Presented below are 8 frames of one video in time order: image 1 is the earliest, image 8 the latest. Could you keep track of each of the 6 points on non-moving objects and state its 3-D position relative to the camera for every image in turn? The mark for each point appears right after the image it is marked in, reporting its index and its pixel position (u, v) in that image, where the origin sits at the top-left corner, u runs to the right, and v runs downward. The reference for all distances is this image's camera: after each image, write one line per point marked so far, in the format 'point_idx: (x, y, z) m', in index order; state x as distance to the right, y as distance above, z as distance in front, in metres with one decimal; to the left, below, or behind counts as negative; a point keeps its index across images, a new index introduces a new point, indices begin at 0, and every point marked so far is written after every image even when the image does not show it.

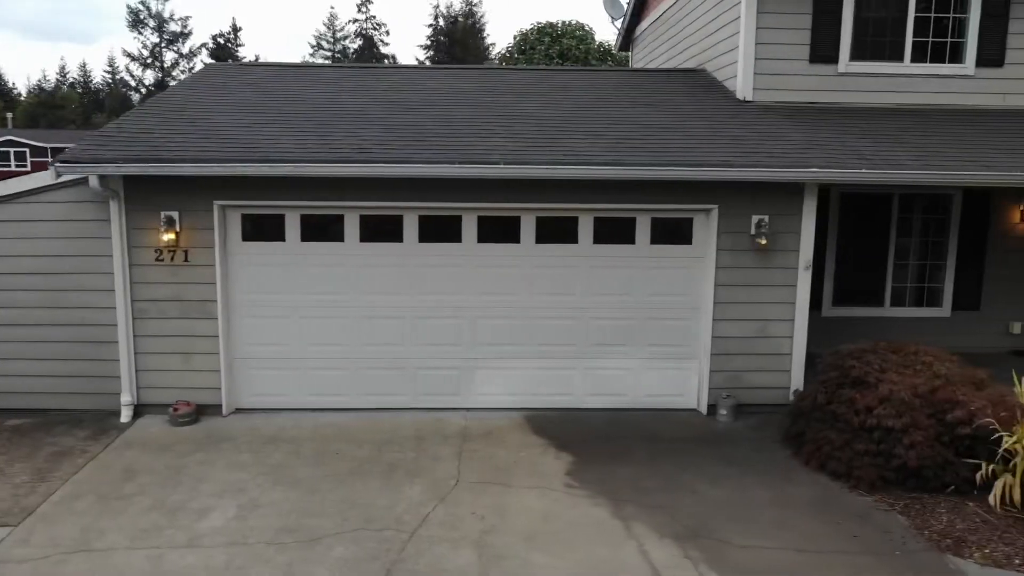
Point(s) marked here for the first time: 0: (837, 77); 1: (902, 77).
0: (+3.1, +2.0, +7.6) m
1: (+3.7, +2.0, +7.7) m
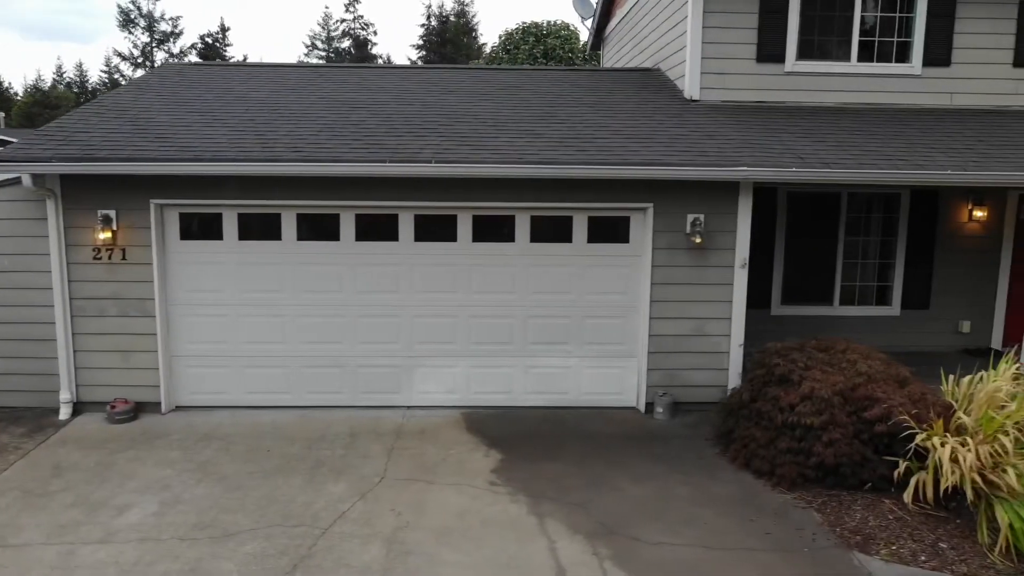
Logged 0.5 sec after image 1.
0: (+2.6, +2.0, +7.7) m
1: (+3.2, +2.0, +7.7) m
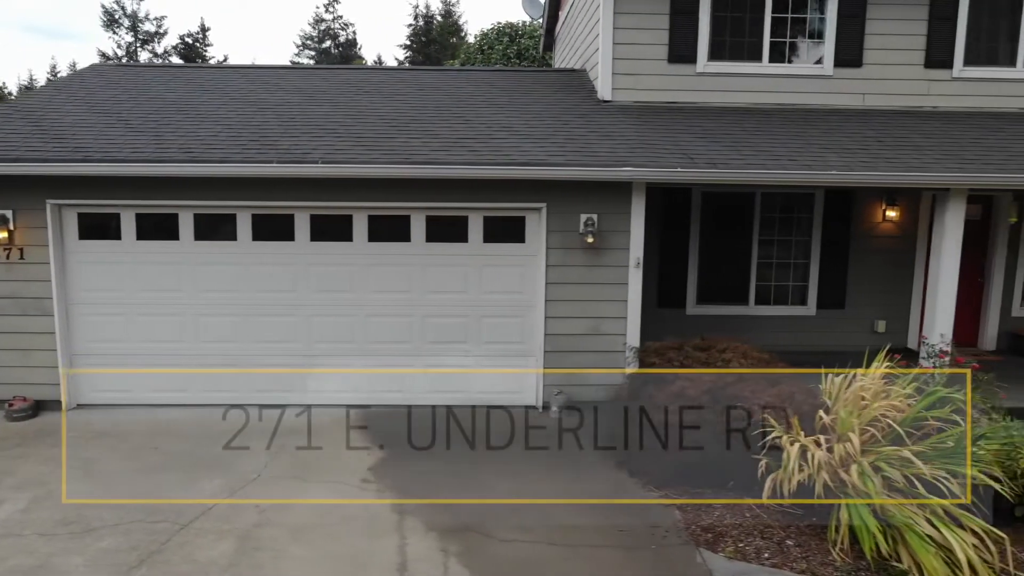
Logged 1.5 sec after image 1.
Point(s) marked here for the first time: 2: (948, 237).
0: (+1.8, +2.0, +7.7) m
1: (+2.4, +2.0, +7.7) m
2: (+3.6, +0.4, +6.6) m
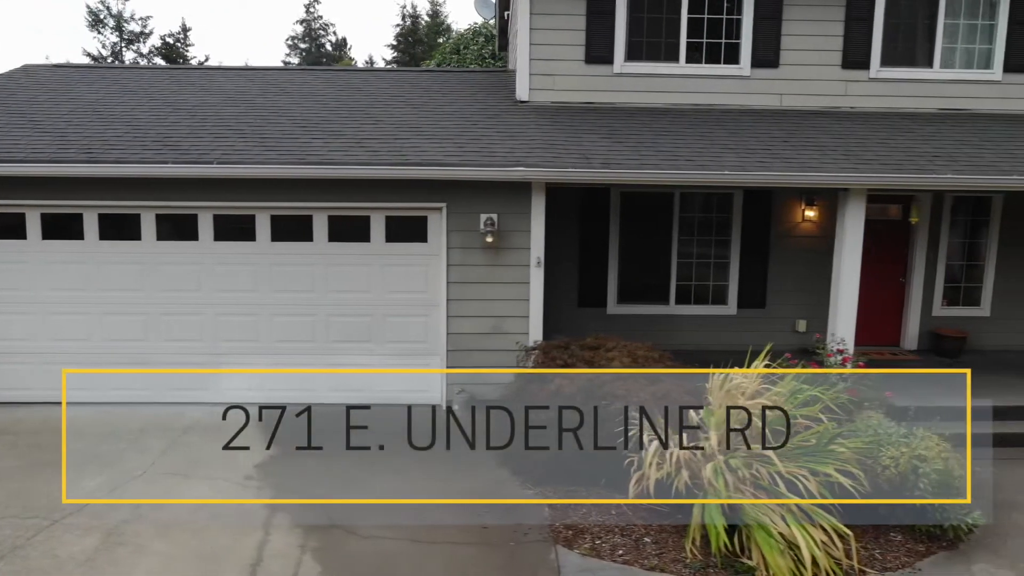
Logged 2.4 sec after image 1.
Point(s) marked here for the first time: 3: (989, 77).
0: (+1.0, +2.0, +7.7) m
1: (+1.6, +2.0, +7.8) m
2: (+2.8, +0.4, +6.6) m
3: (+4.7, +2.1, +7.9) m
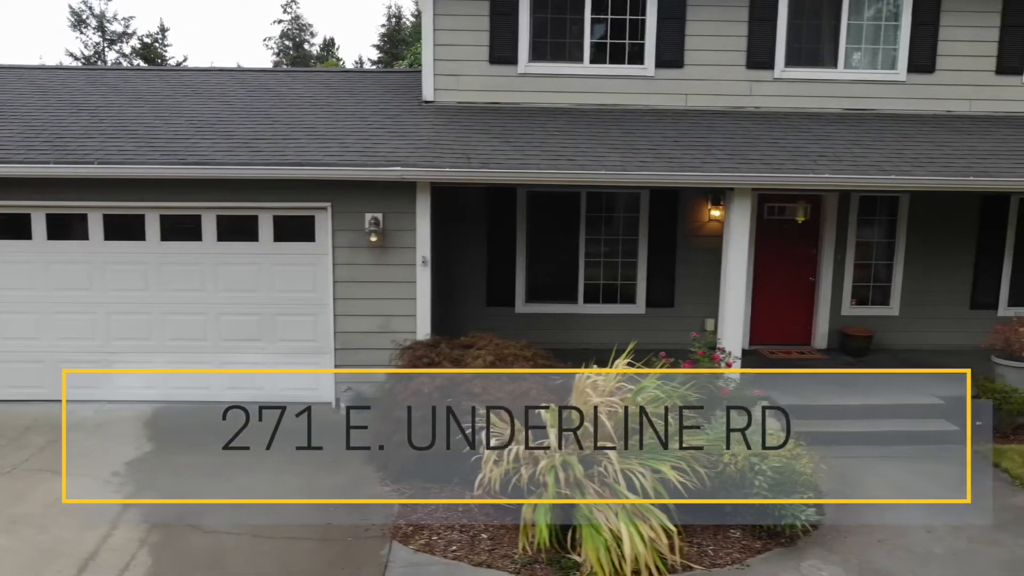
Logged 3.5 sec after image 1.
0: (0.0, +2.0, +7.8) m
1: (+0.7, +2.0, +7.8) m
2: (+1.8, +0.4, +6.6) m
3: (+3.7, +2.1, +7.9) m
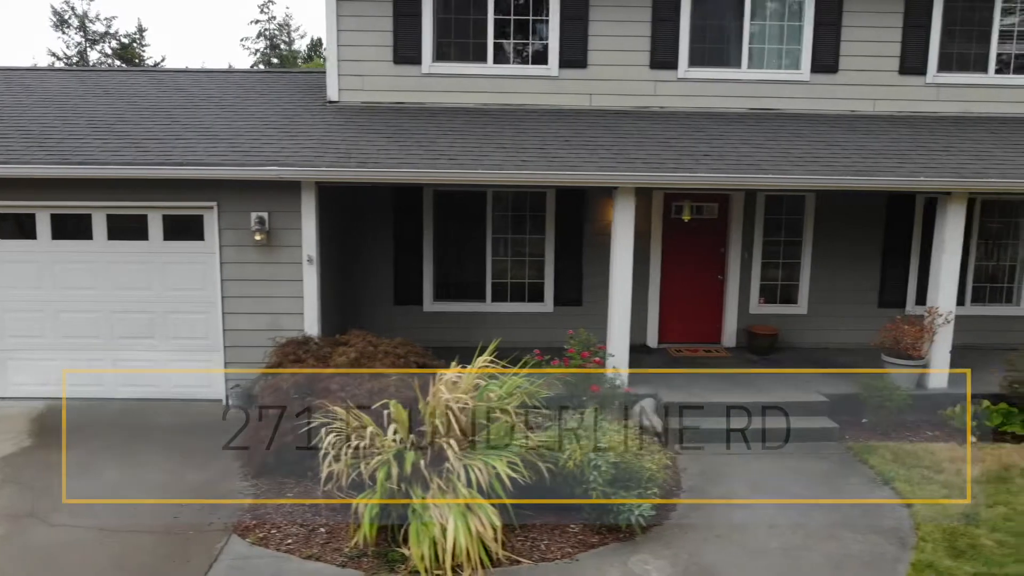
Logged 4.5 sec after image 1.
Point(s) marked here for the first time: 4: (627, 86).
0: (-0.9, +2.0, +7.8) m
1: (-0.3, +2.0, +7.9) m
2: (+0.9, +0.5, +6.7) m
3: (+2.8, +2.1, +8.0) m
4: (+1.1, +2.0, +7.9) m
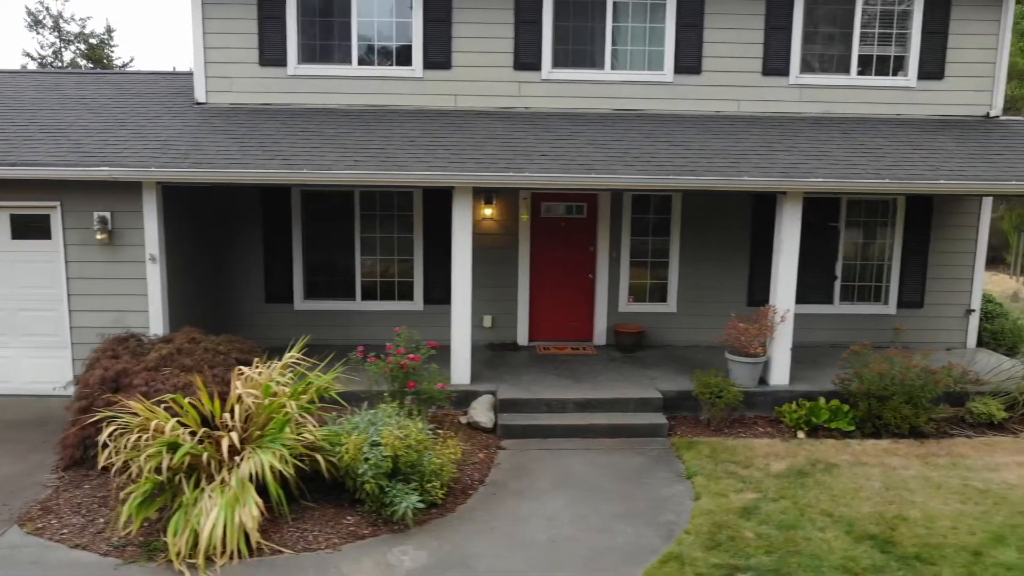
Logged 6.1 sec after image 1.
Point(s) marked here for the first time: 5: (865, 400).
0: (-2.2, +2.1, +8.0) m
1: (-1.6, +2.1, +8.0) m
2: (-0.4, +0.5, +6.8) m
3: (+1.5, +2.1, +8.1) m
4: (-0.2, +2.0, +8.1) m
5: (+2.8, -0.9, +6.5) m
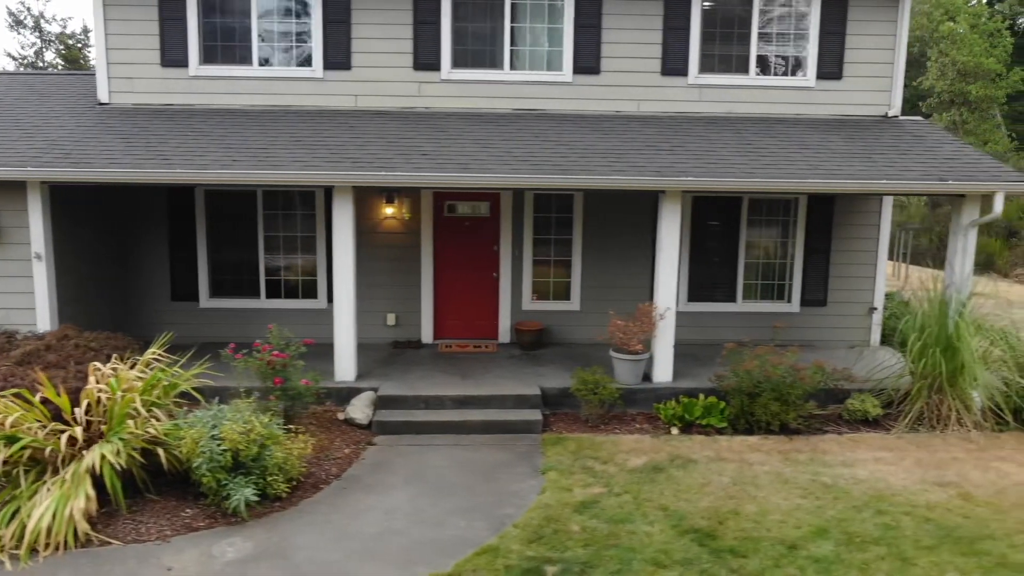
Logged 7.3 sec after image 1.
0: (-3.2, +2.1, +8.1) m
1: (-2.6, +2.1, +8.1) m
2: (-1.5, +0.5, +6.9) m
3: (+0.5, +2.1, +8.2) m
4: (-1.2, +2.0, +8.1) m
5: (+1.8, -0.9, +6.6) m
